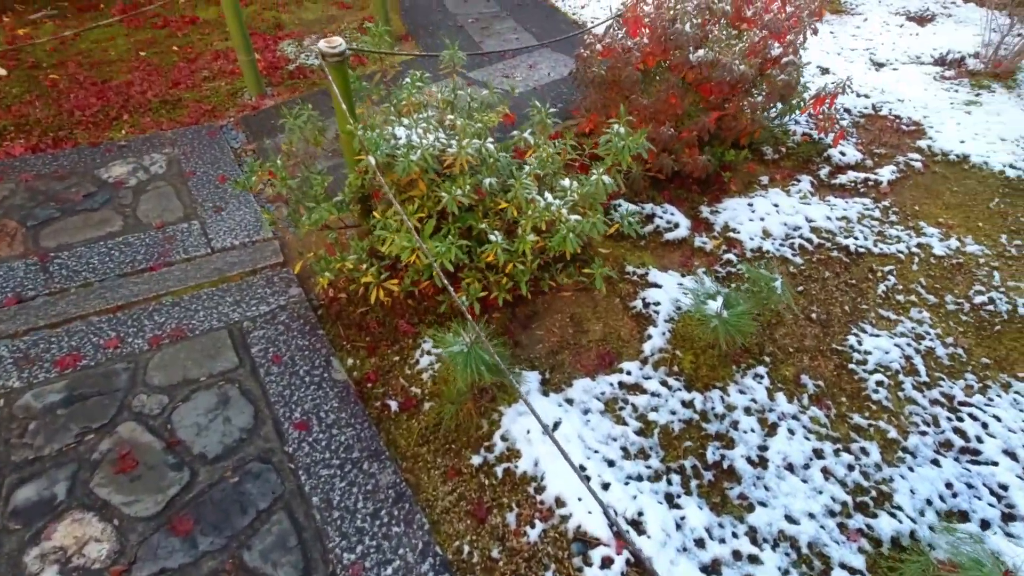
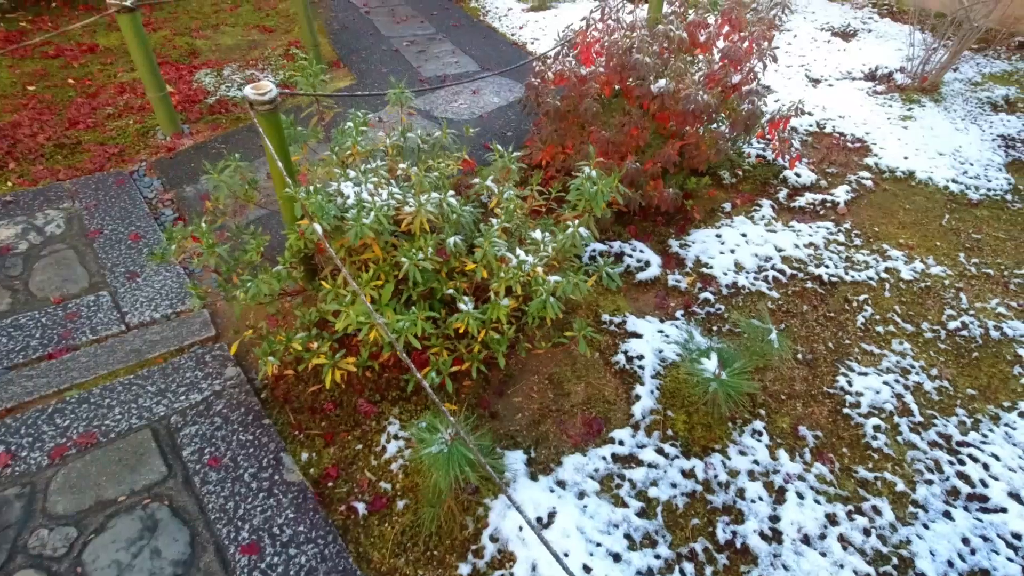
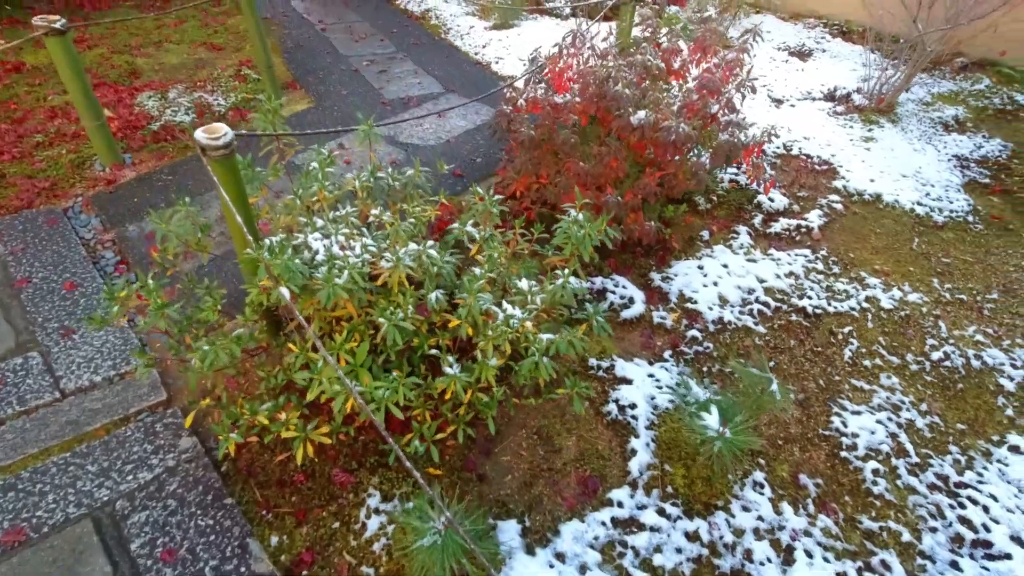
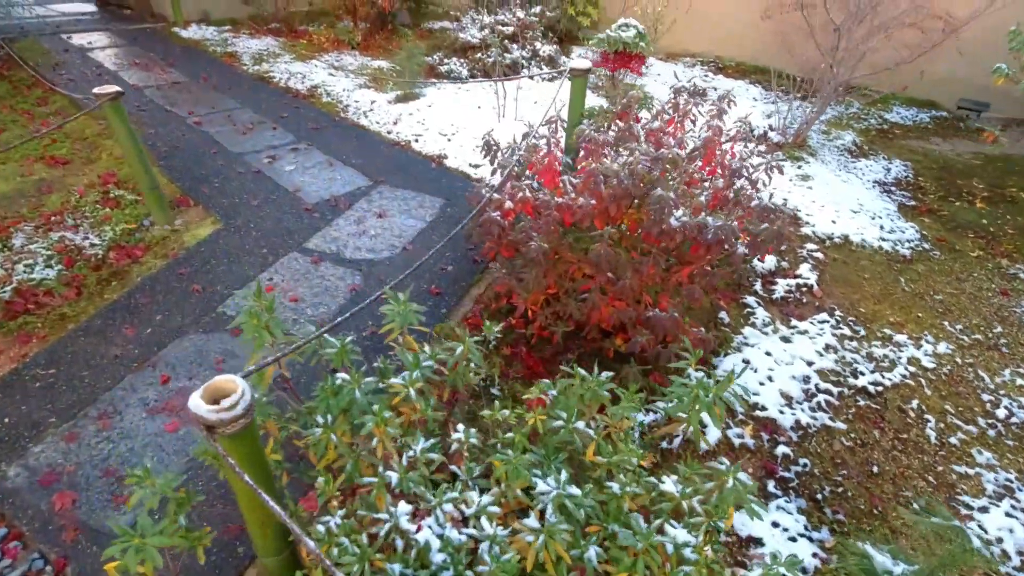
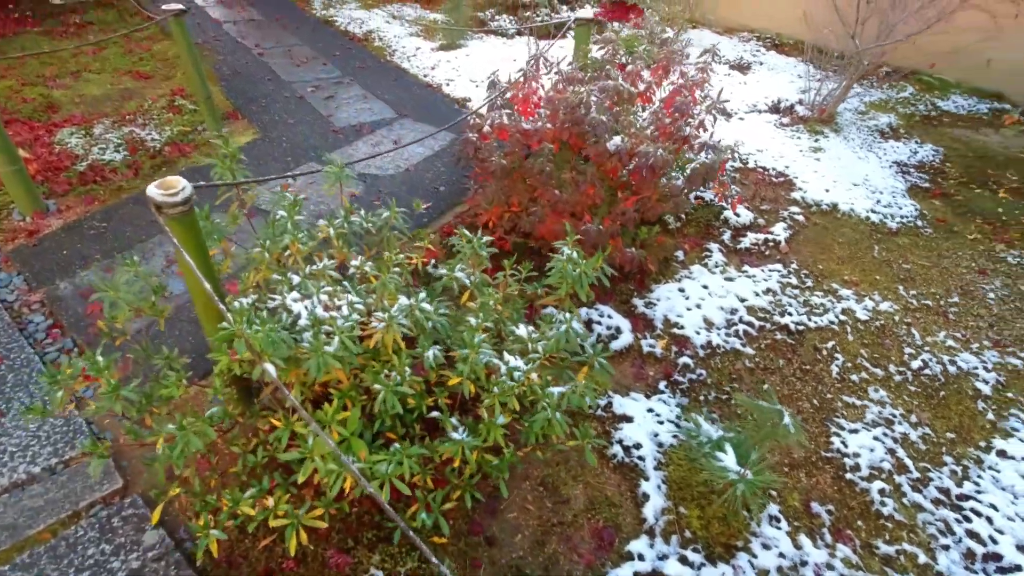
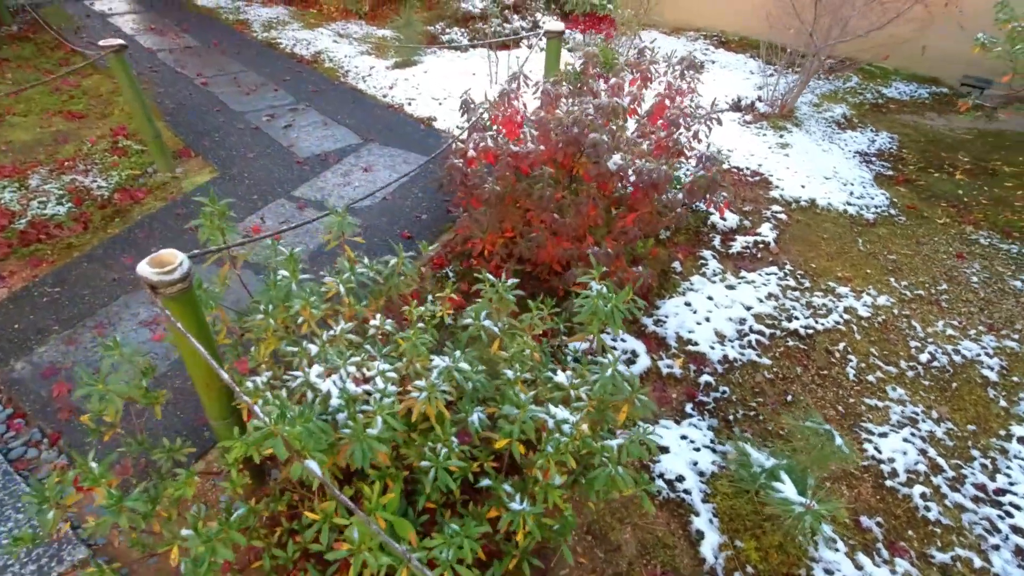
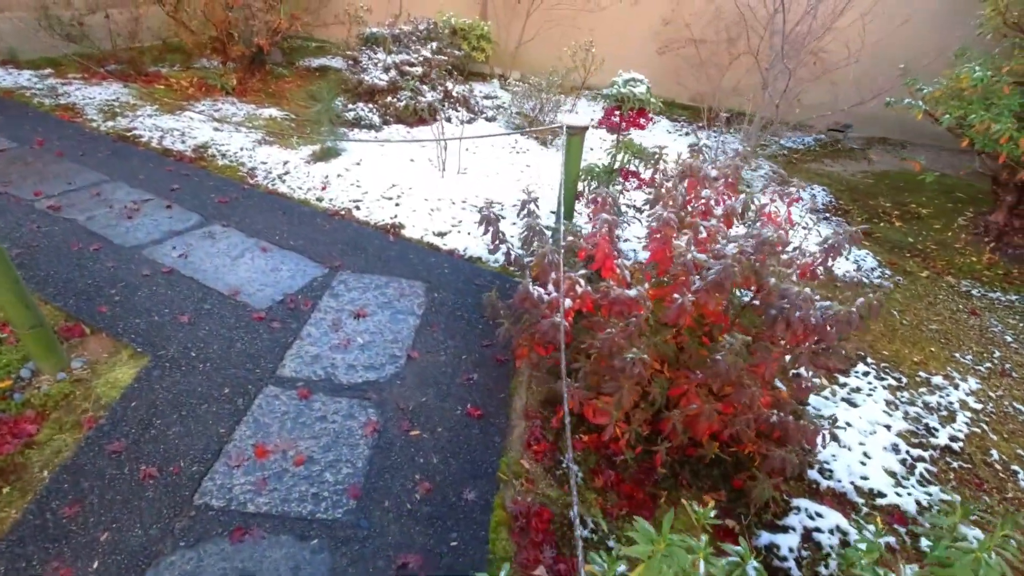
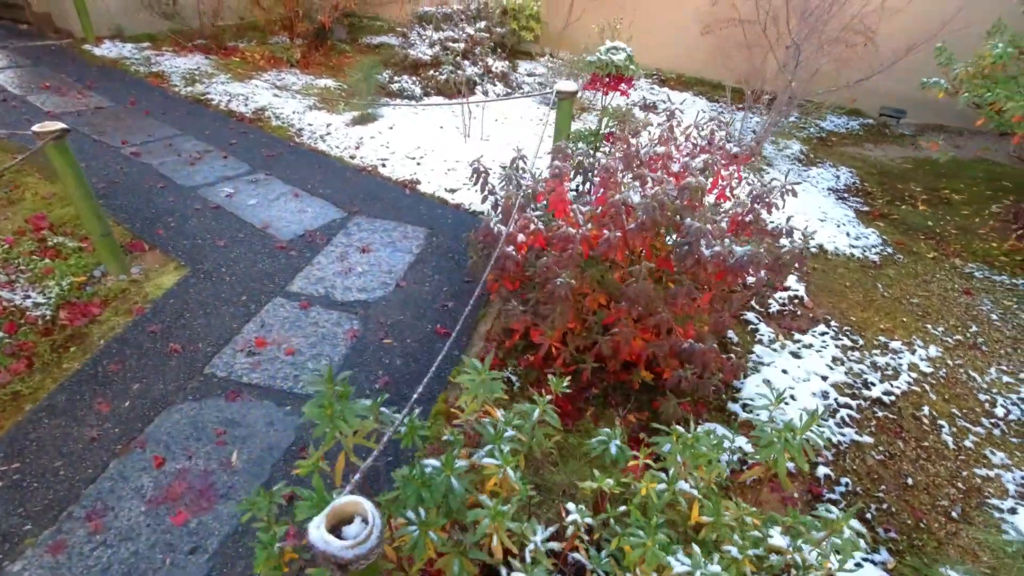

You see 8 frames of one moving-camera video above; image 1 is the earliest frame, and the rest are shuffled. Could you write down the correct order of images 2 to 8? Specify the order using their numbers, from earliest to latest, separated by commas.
2, 3, 5, 6, 4, 8, 7
